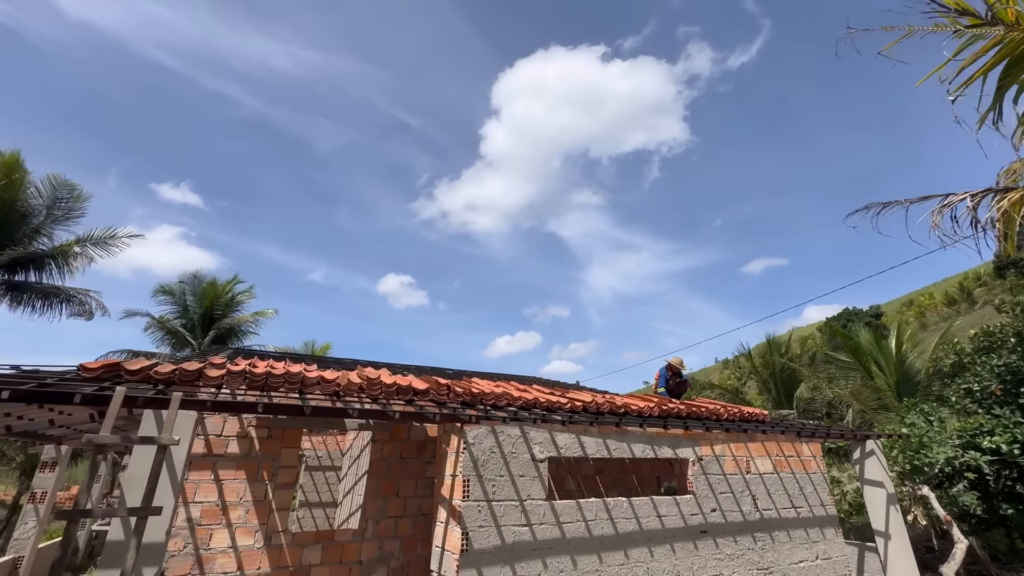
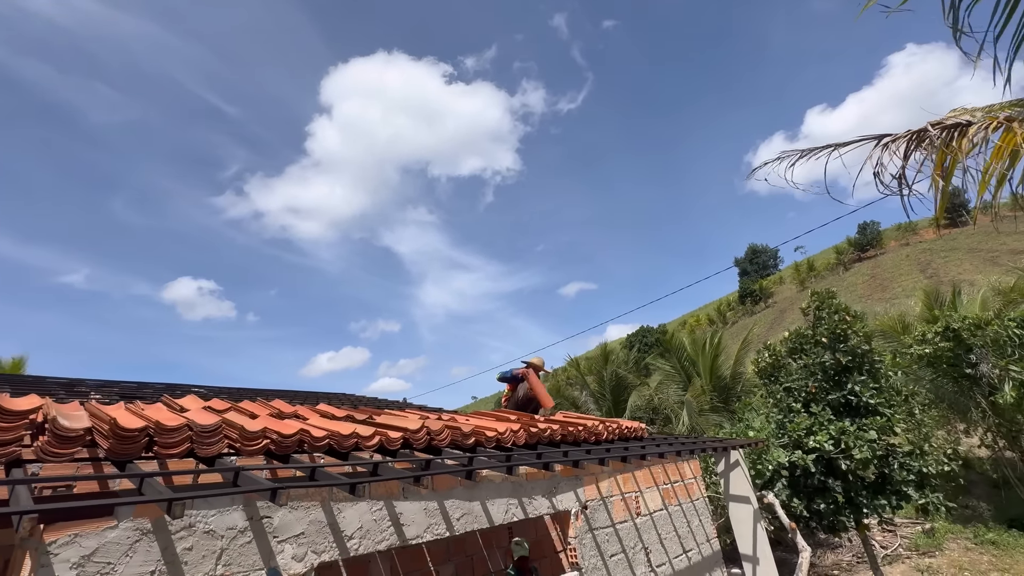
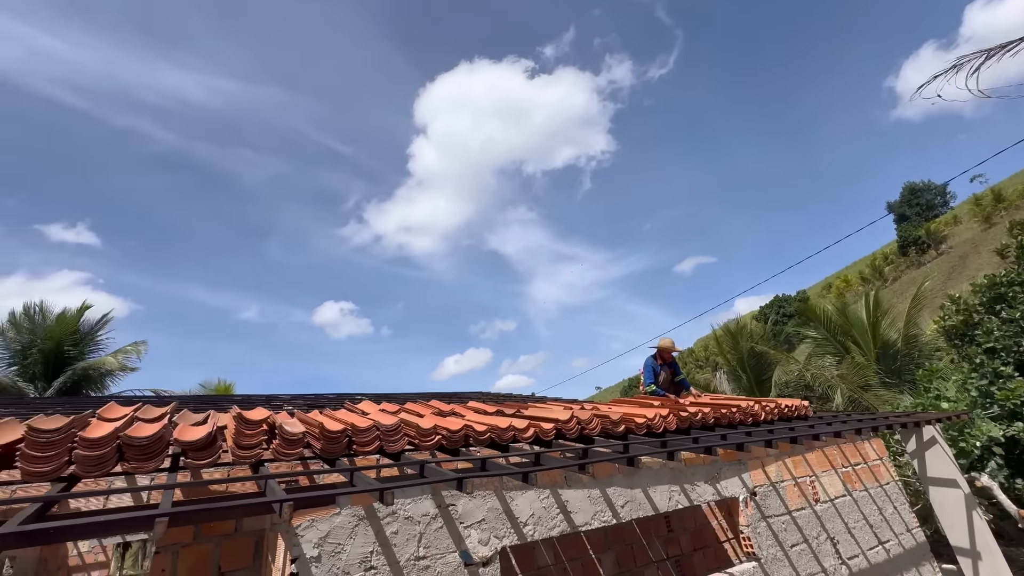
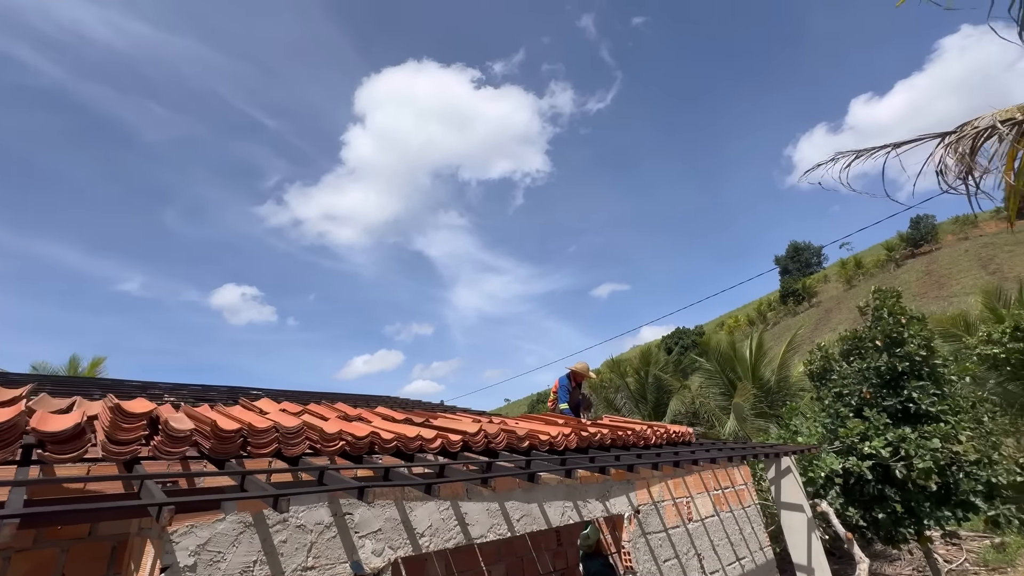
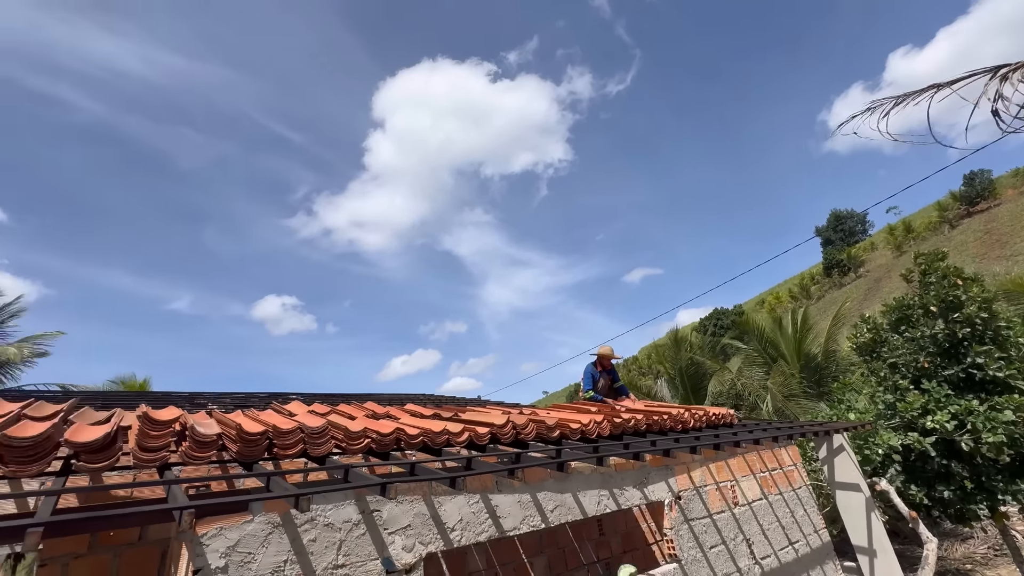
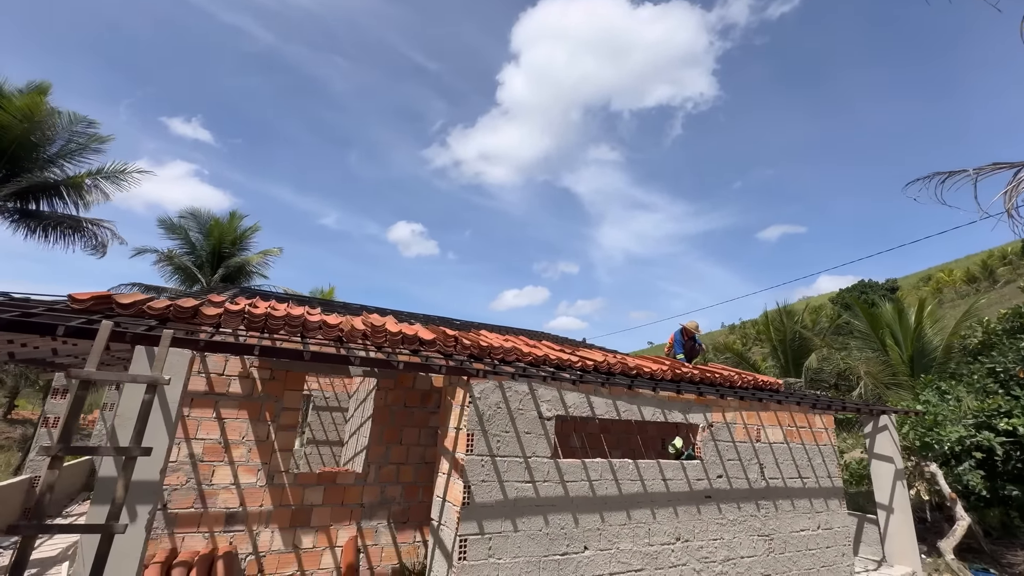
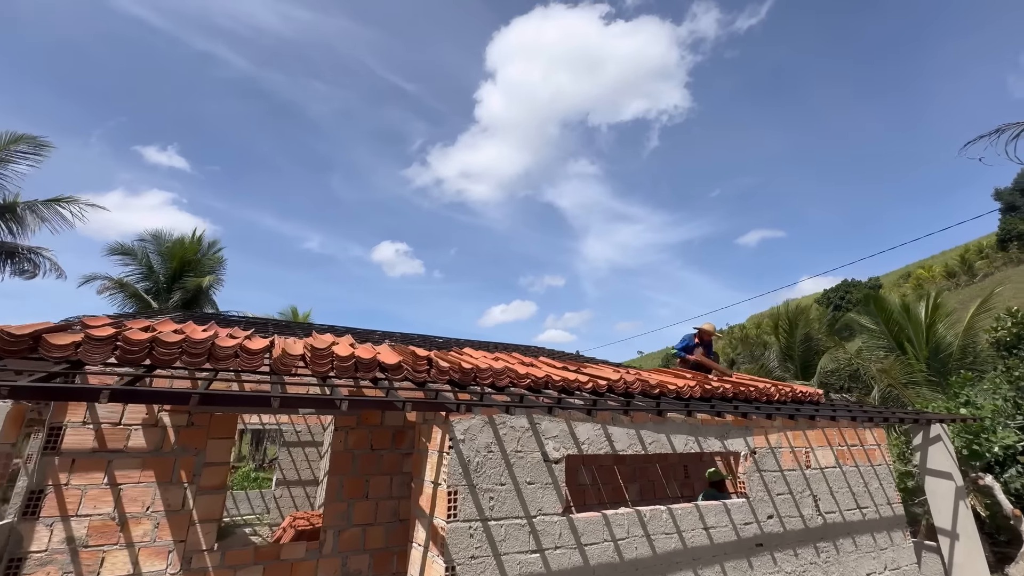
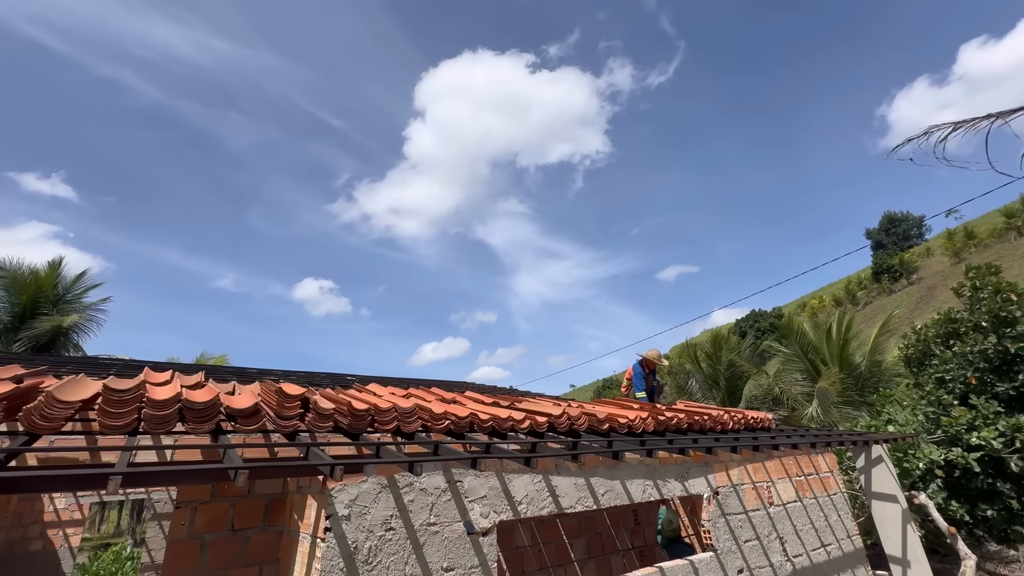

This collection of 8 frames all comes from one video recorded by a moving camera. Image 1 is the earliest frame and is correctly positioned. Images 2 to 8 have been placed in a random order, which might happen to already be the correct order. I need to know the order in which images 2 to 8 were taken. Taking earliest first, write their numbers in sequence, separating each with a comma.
6, 7, 8, 4, 2, 5, 3
